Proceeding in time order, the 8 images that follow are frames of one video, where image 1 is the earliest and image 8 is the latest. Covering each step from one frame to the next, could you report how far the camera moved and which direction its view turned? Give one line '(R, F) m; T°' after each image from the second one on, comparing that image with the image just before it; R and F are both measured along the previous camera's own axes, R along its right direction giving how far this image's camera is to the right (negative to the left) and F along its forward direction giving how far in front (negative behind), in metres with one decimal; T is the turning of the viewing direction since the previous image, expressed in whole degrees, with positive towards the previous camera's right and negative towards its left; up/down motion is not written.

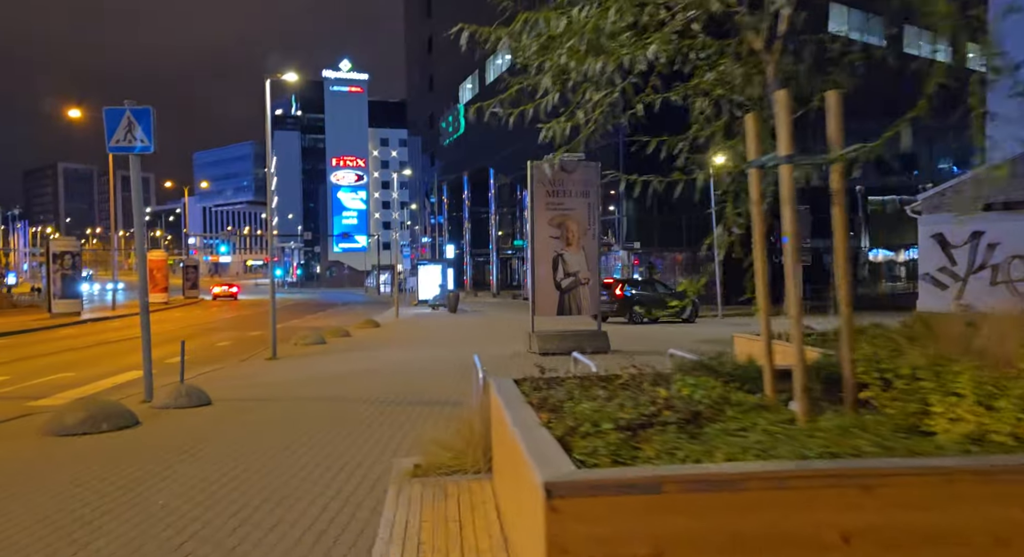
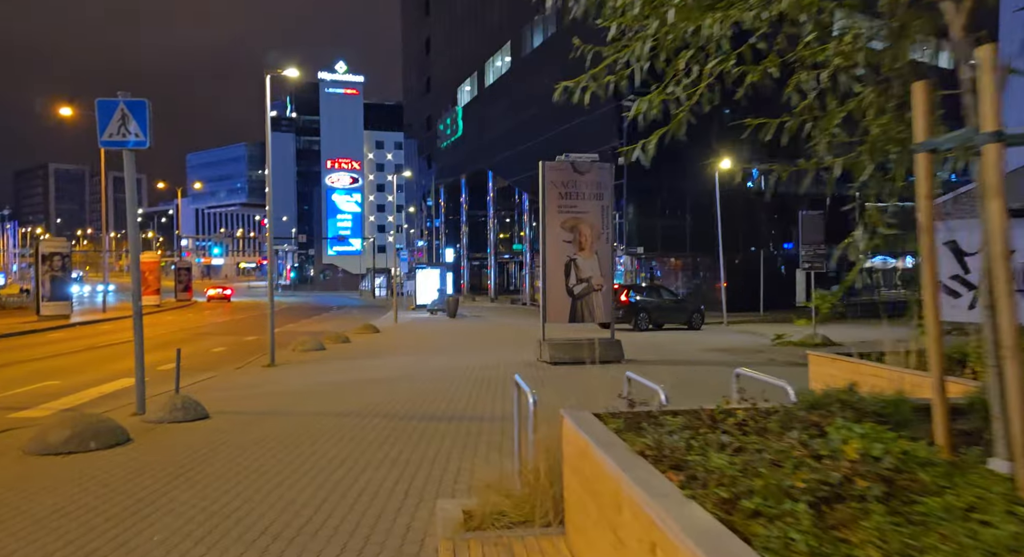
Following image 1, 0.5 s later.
(-0.3, +0.7) m; 0°
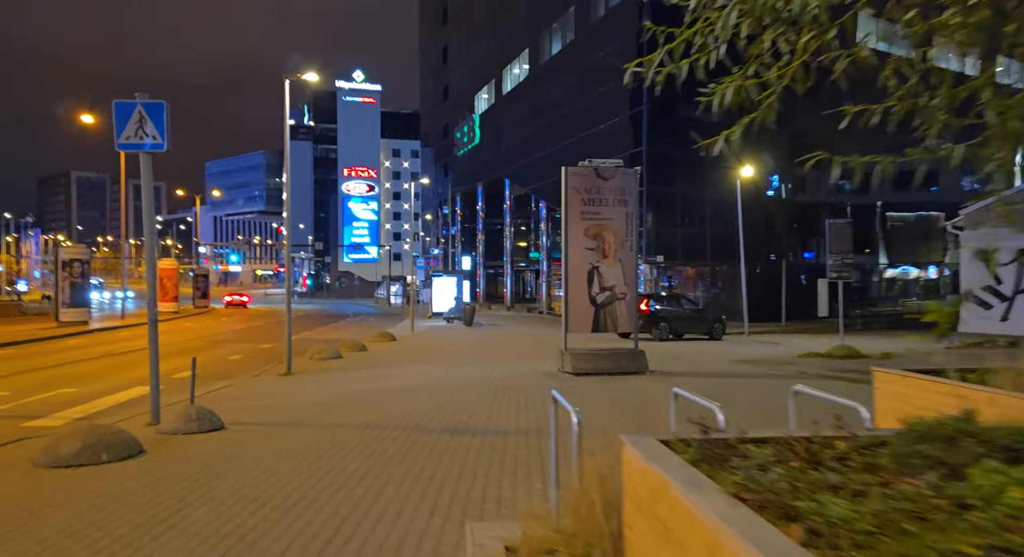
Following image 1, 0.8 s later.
(-0.1, +0.4) m; -1°
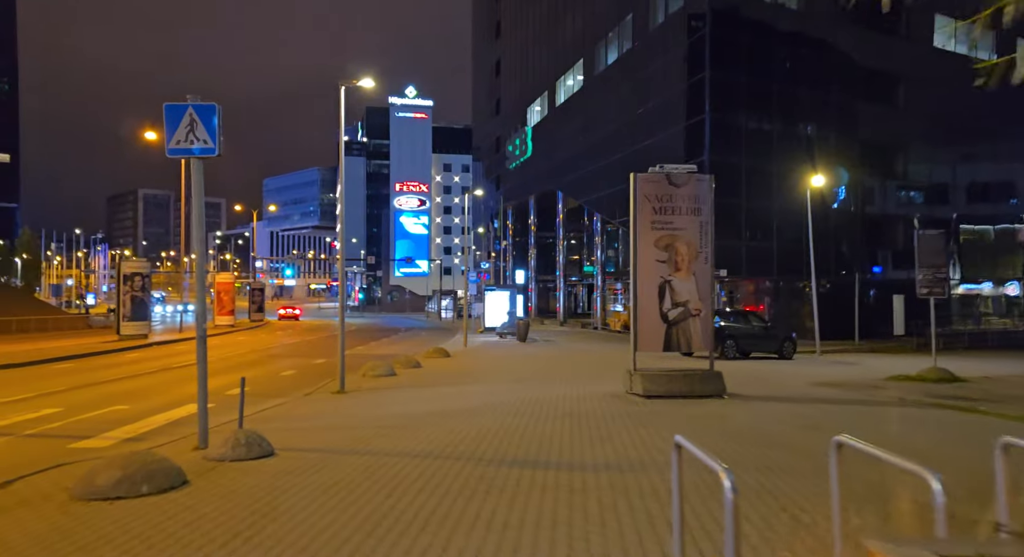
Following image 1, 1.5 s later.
(-0.3, +0.9) m; -3°
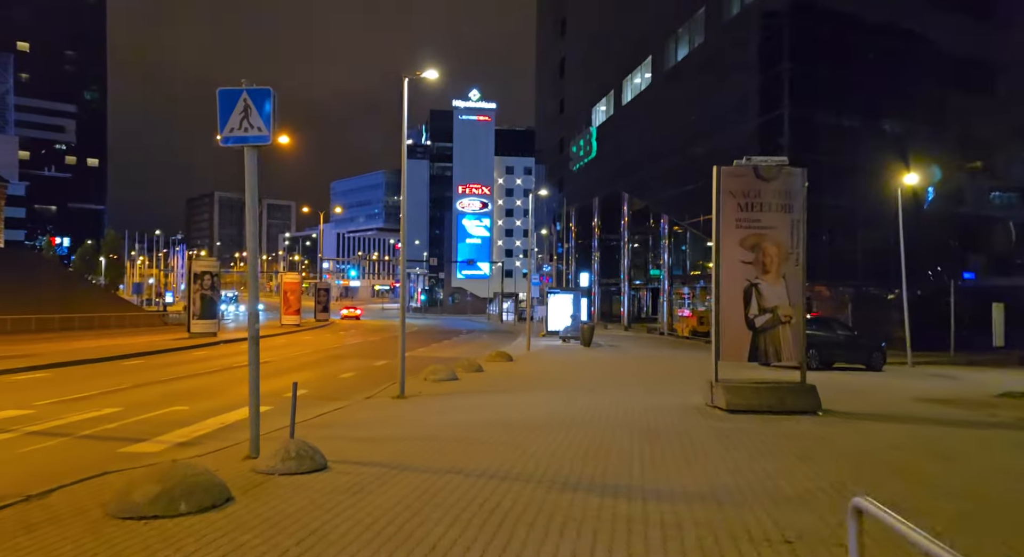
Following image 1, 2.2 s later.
(-0.2, +1.0) m; -4°
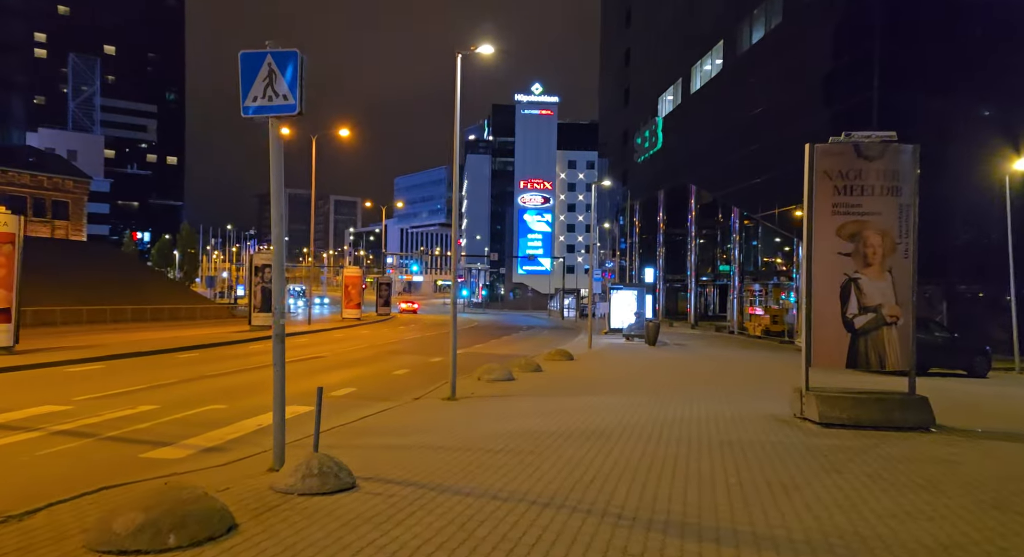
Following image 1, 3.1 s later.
(0.0, +1.4) m; -4°
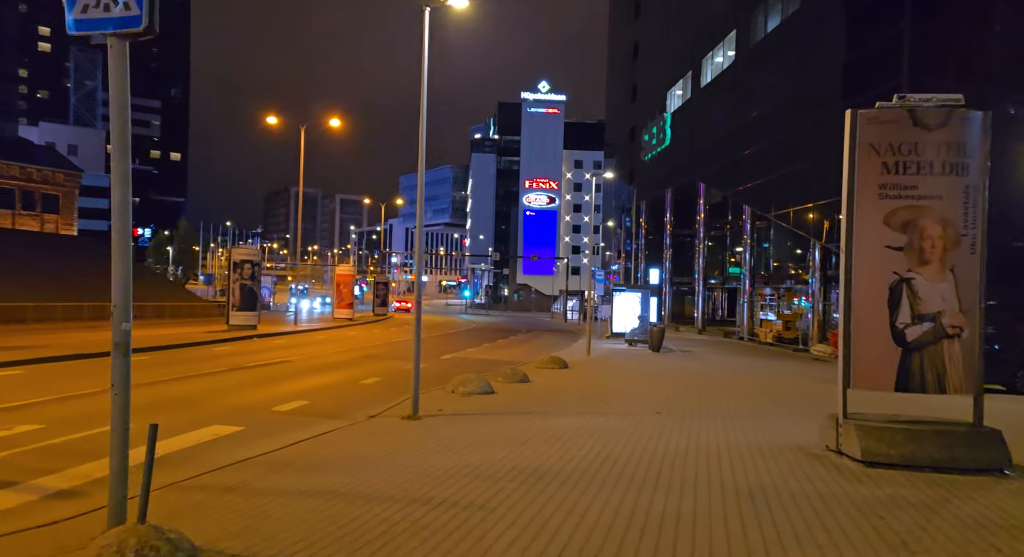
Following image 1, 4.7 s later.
(+0.5, +2.4) m; 0°
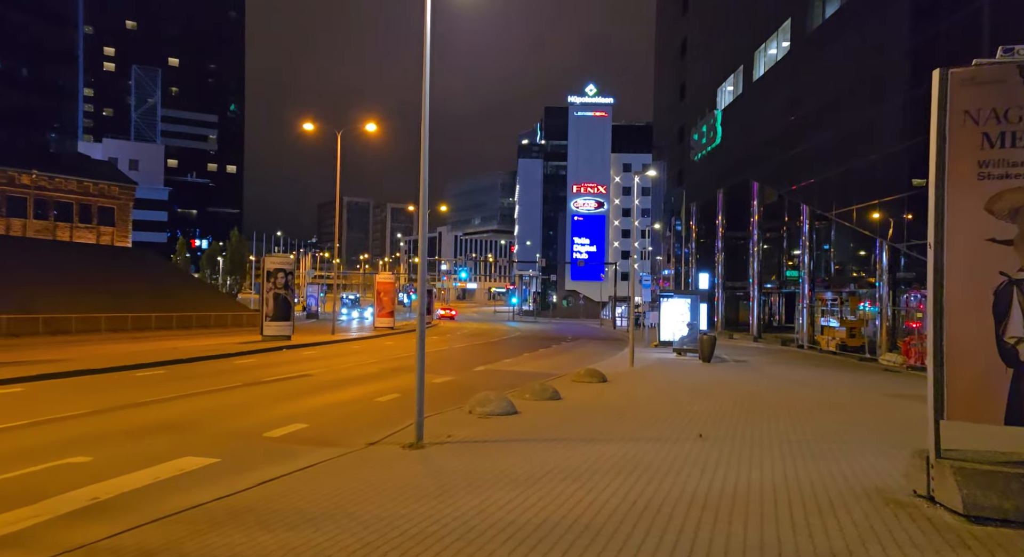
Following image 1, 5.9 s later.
(+0.4, +1.8) m; -4°
